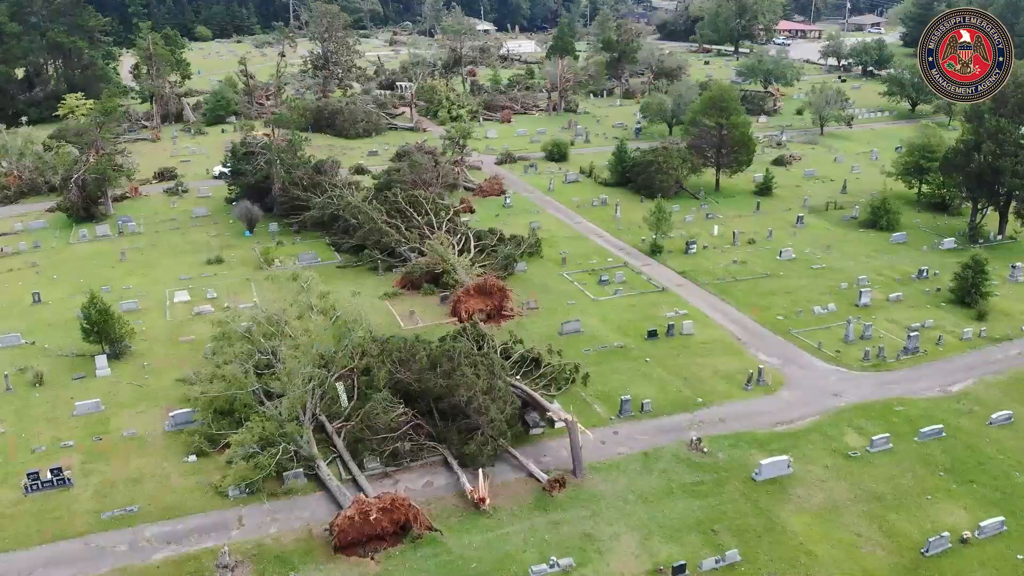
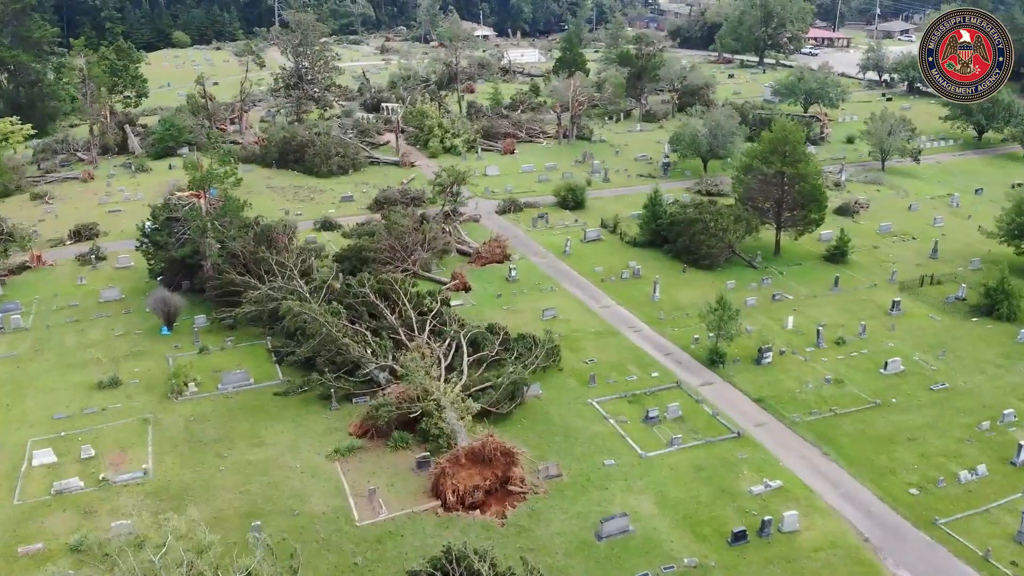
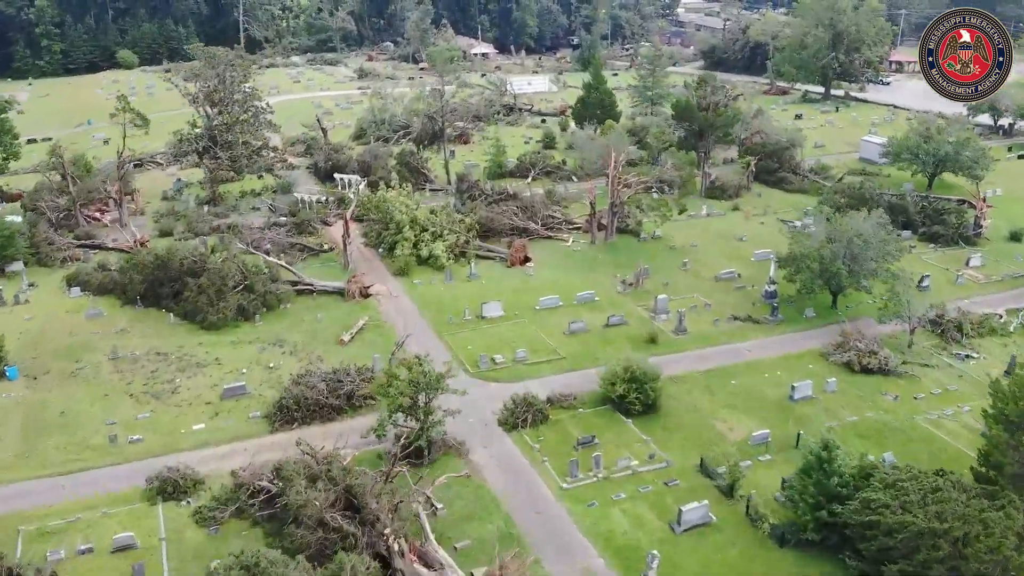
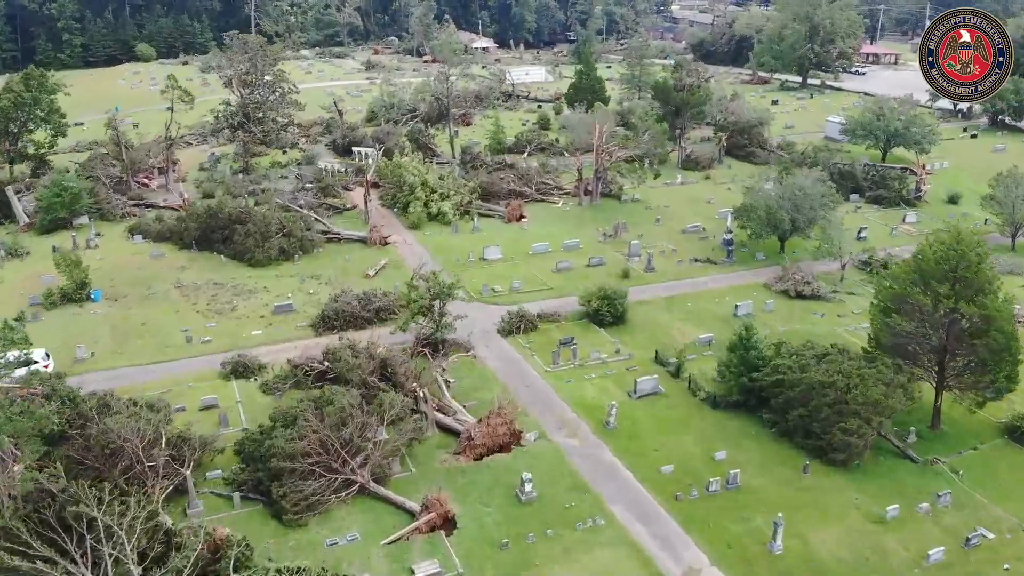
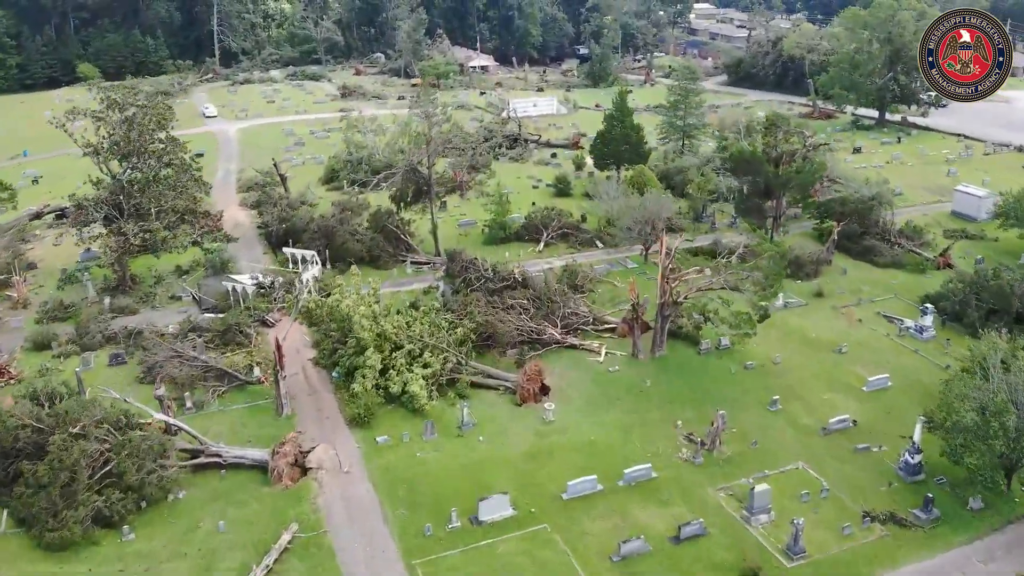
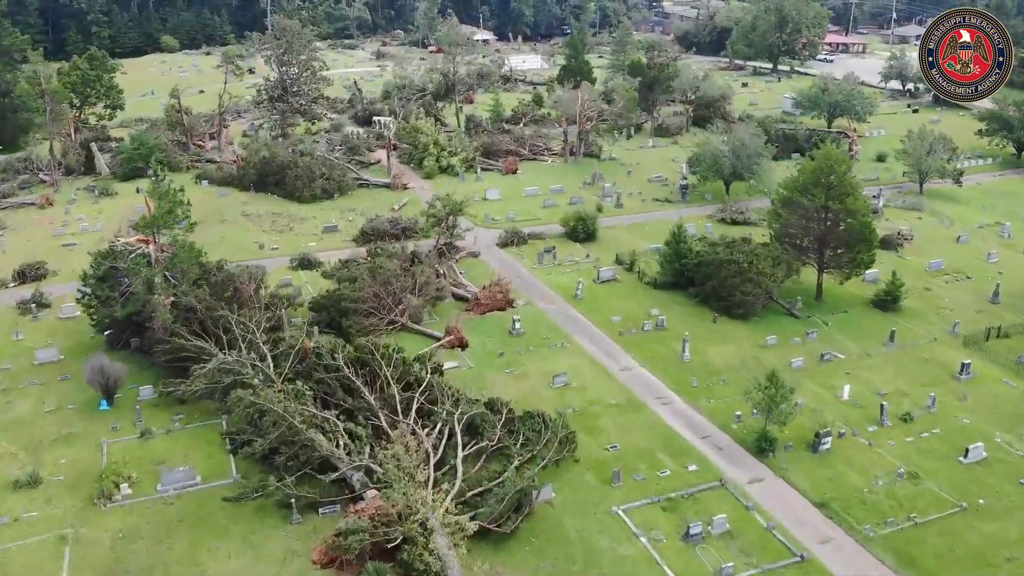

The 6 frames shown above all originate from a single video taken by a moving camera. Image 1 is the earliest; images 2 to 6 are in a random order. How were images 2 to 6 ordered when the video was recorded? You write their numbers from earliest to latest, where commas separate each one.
2, 6, 4, 3, 5
